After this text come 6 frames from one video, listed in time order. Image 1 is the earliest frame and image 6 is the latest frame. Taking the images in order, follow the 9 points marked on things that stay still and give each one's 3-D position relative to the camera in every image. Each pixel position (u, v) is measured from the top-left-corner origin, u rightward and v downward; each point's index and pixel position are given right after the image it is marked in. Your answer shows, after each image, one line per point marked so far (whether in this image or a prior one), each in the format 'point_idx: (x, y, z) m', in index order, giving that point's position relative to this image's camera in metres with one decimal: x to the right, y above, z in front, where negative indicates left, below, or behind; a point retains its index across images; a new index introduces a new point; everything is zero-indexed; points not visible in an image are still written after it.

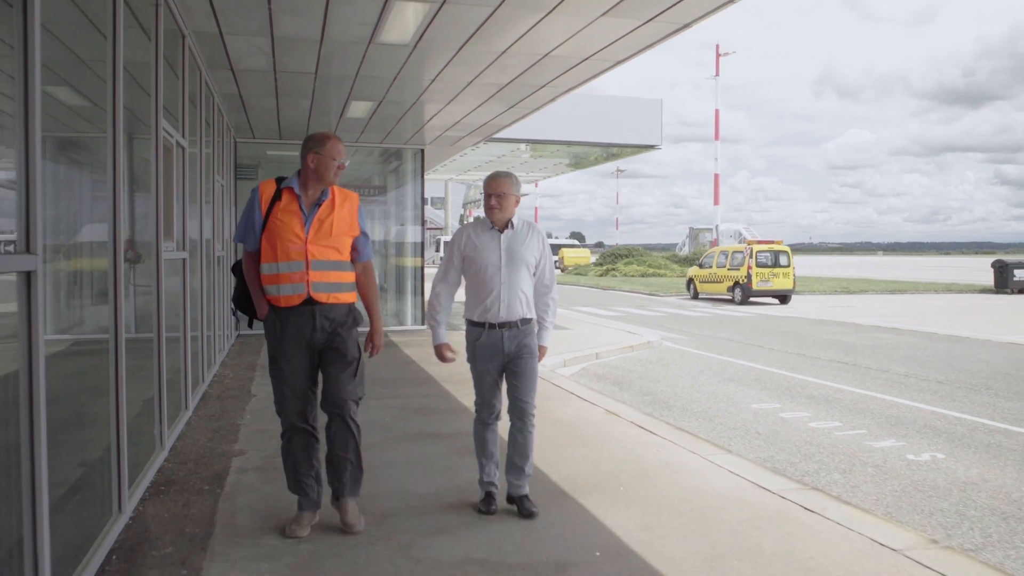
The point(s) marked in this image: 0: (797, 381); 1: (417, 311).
0: (+3.3, -1.1, +9.7) m
1: (-1.6, -0.4, +14.6) m
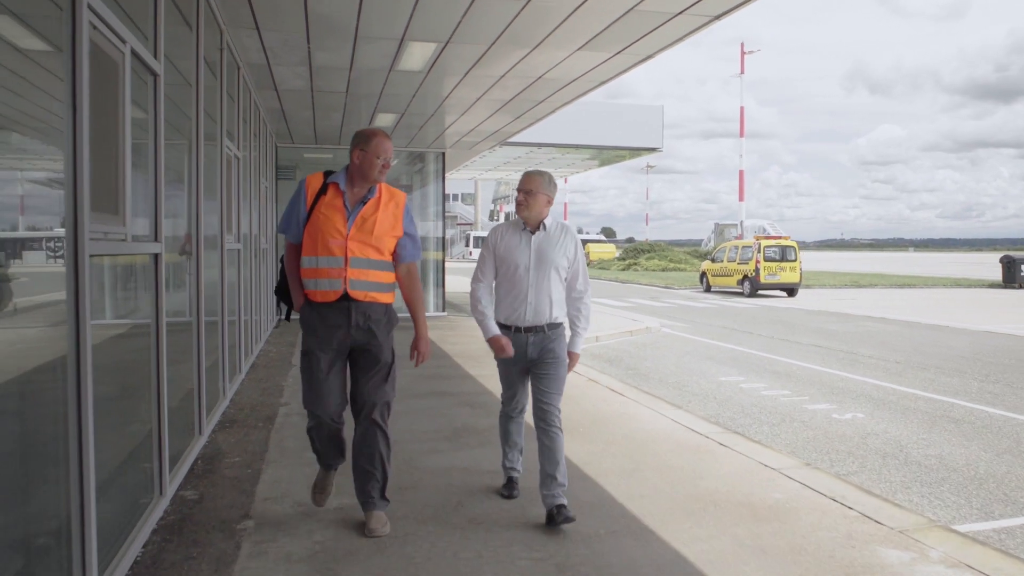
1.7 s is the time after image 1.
0: (+3.3, -1.0, +11.0) m
1: (-1.4, -0.2, +16.0) m
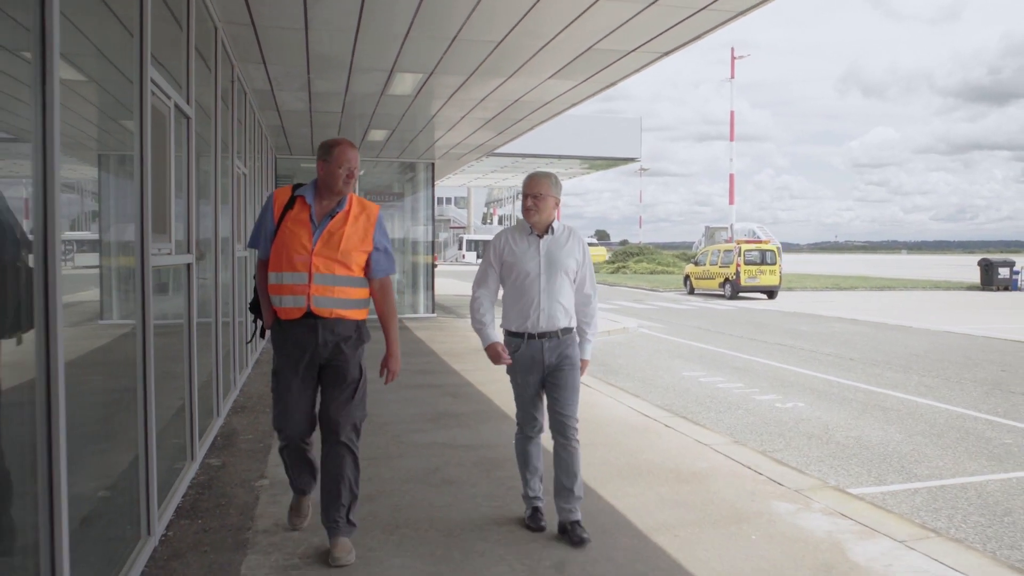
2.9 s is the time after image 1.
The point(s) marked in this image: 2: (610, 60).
0: (+3.1, -1.0, +11.9) m
1: (-1.7, -0.3, +16.9) m
2: (+0.9, +2.2, +8.2) m
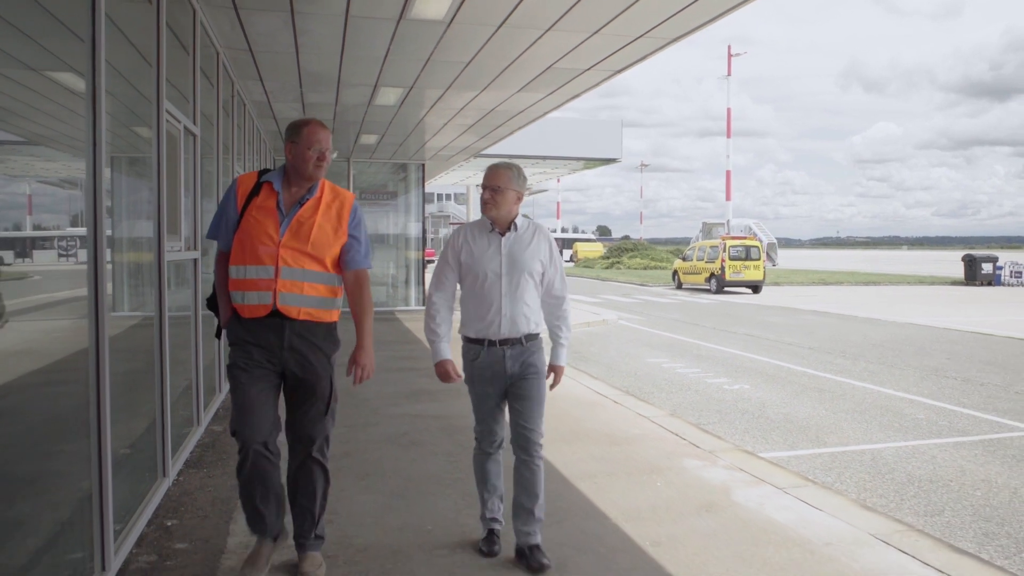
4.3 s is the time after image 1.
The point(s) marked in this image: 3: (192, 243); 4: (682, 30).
0: (+2.8, -0.9, +12.8) m
1: (-1.9, -0.1, +17.8) m
2: (+0.6, +2.3, +9.1) m
3: (-2.3, +0.3, +6.1) m
4: (+1.5, +2.3, +7.6) m
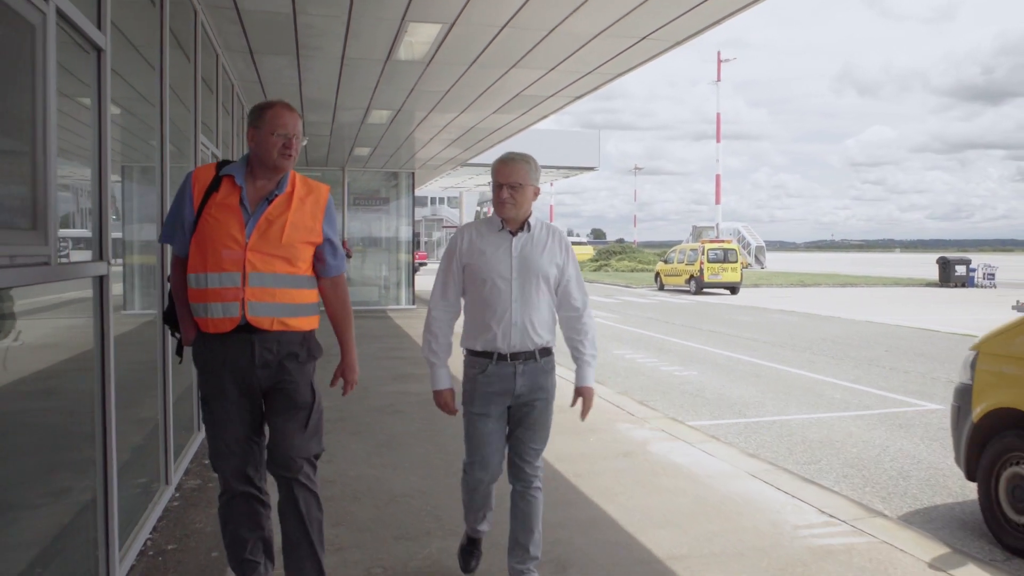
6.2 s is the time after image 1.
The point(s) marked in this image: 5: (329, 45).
0: (+2.5, -0.9, +14.1) m
1: (-2.3, -0.1, +19.1) m
2: (+0.3, +2.3, +10.4) m
3: (-2.6, +0.4, +7.3) m
4: (+1.2, +2.3, +8.8) m
5: (-1.6, +2.2, +7.6) m
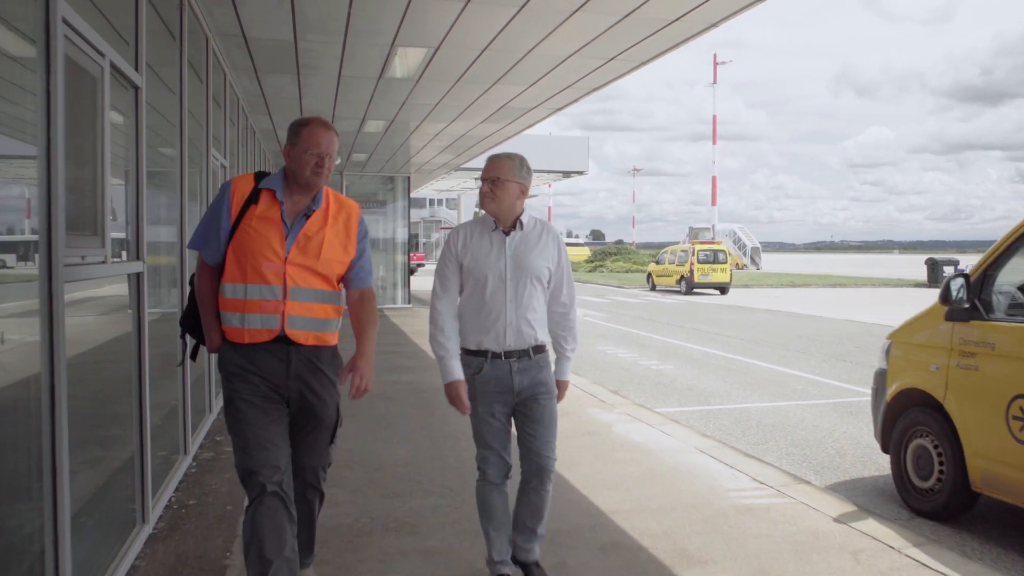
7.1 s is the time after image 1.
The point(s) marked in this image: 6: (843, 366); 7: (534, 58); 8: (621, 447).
0: (+2.3, -0.9, +14.8) m
1: (-2.5, -0.1, +19.8) m
2: (+0.2, +2.3, +11.1) m
3: (-2.8, +0.4, +8.0) m
4: (+1.0, +2.3, +9.5) m
5: (-1.8, +2.2, +8.3) m
6: (+4.7, -1.1, +12.0) m
7: (+0.2, +2.3, +8.4) m
8: (+0.8, -1.2, +6.2) m
